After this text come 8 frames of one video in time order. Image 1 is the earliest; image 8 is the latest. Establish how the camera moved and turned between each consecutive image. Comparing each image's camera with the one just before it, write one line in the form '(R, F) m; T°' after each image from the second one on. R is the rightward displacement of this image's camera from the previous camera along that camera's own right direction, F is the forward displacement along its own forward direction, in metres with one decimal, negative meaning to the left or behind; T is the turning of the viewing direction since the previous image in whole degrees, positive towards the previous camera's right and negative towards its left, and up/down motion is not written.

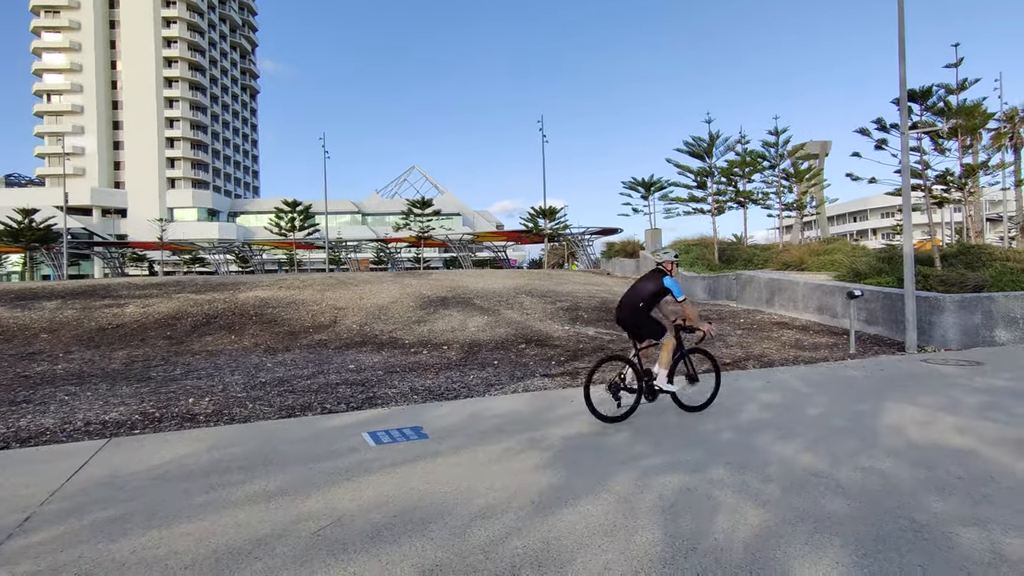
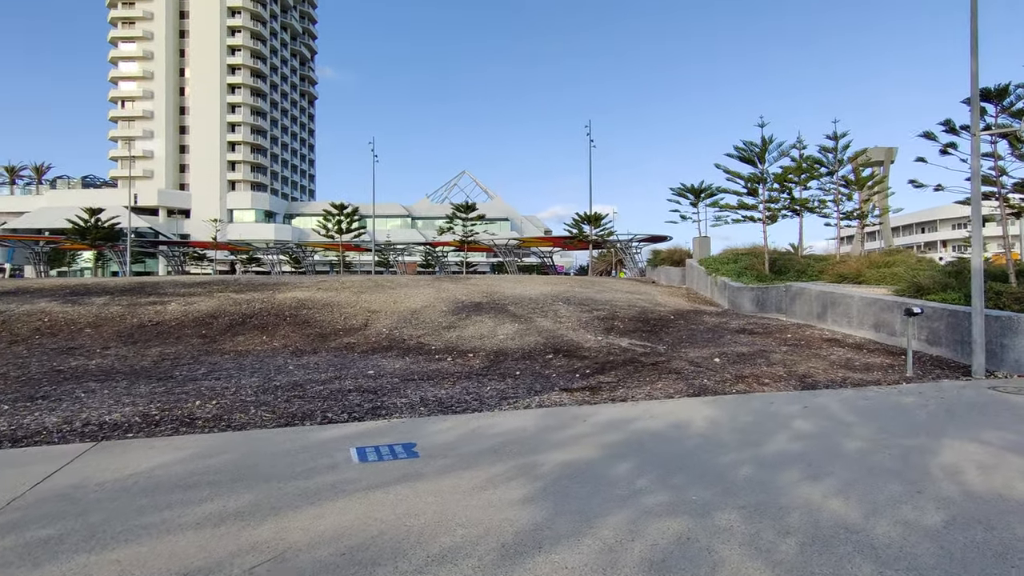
(+0.3, +0.4) m; -5°
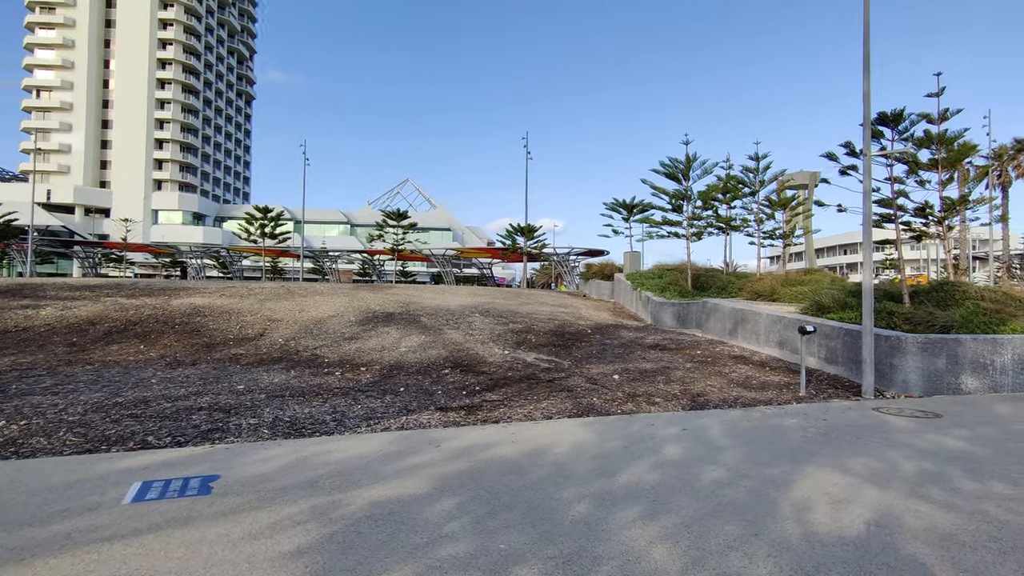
(+0.8, +0.5) m; +5°
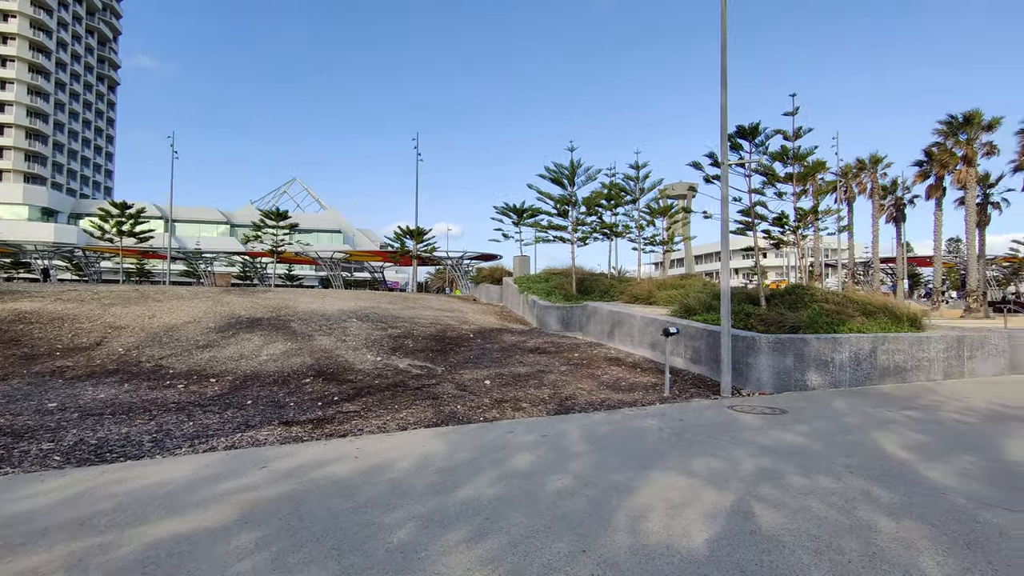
(+0.4, +0.3) m; +10°
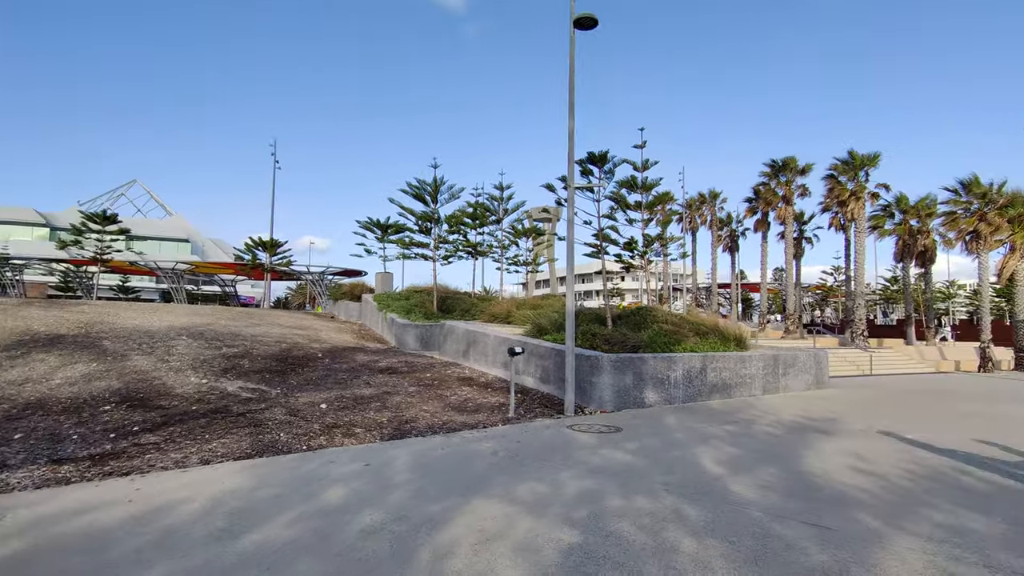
(+0.4, +0.2) m; +12°
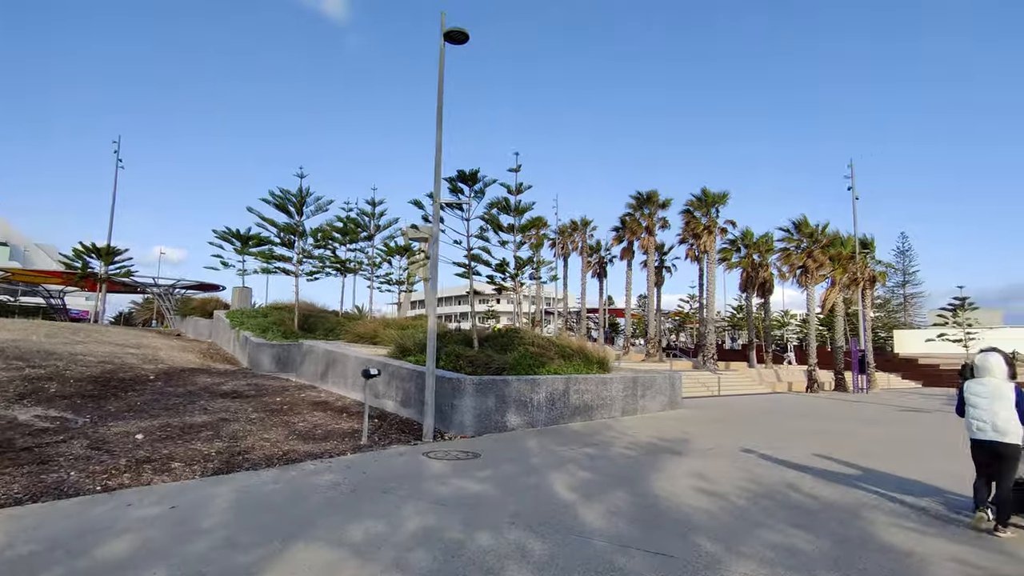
(+0.2, +0.3) m; +12°
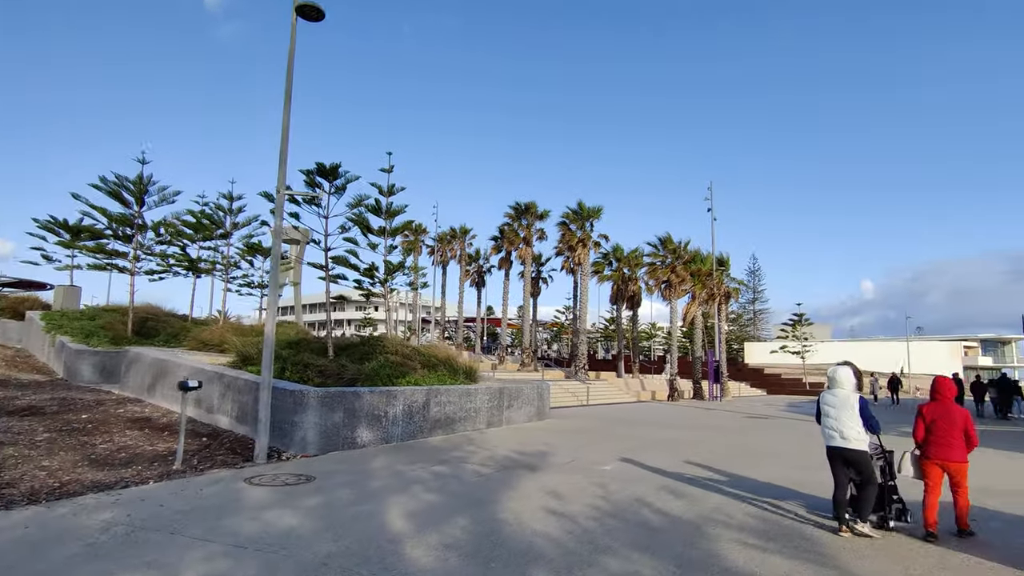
(+0.4, +0.5) m; +11°
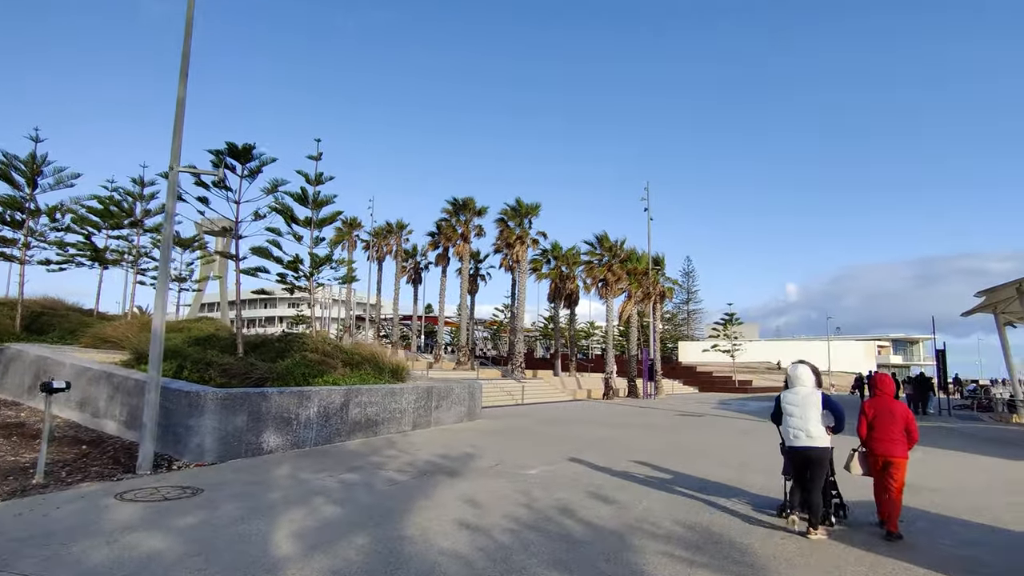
(+0.2, +0.5) m; +6°
